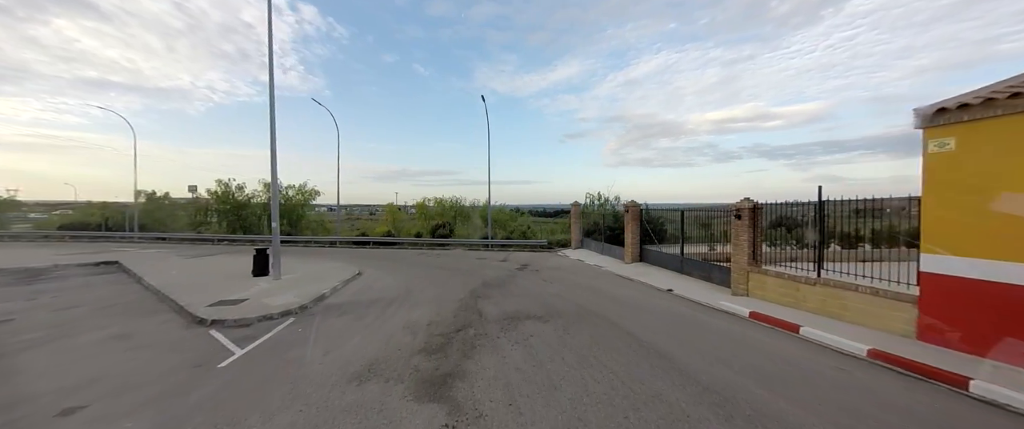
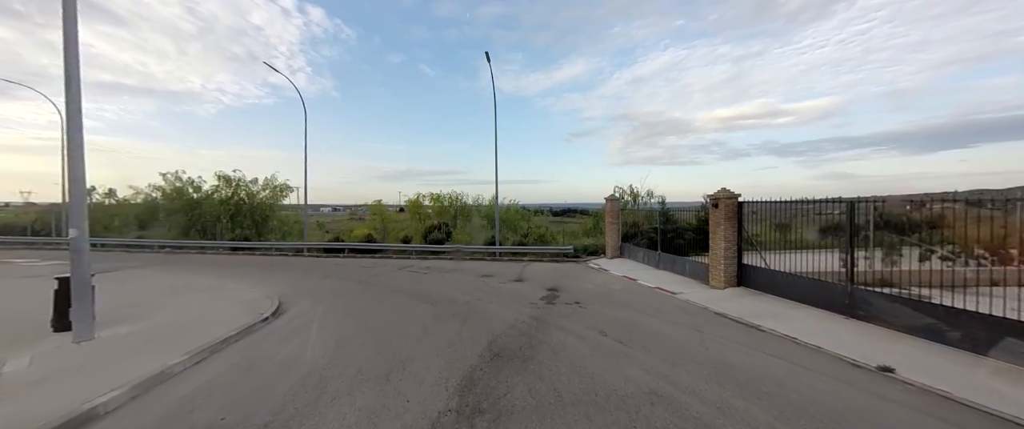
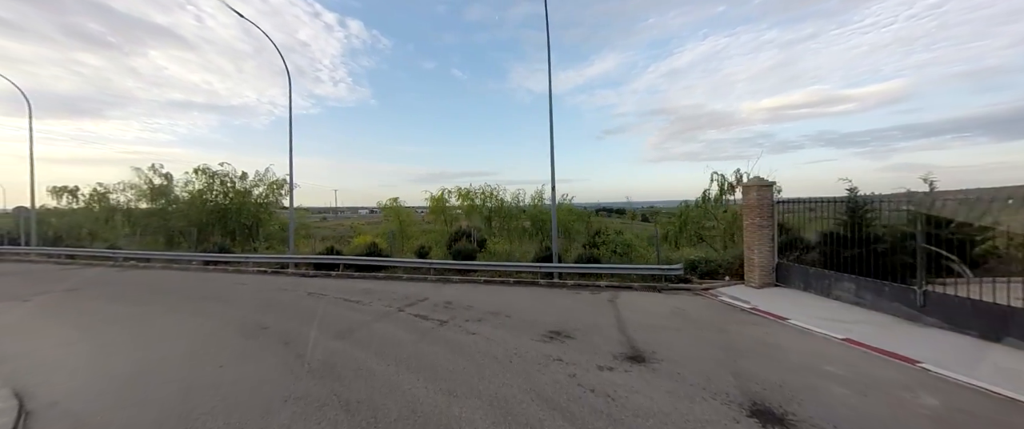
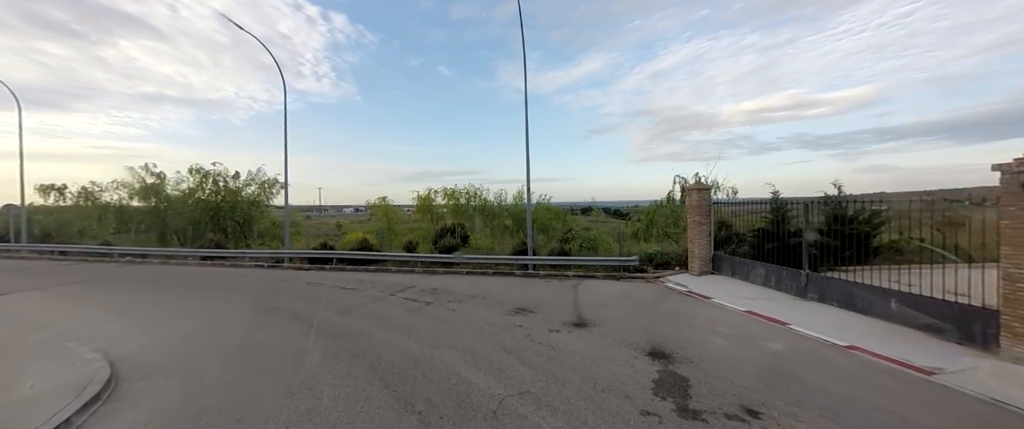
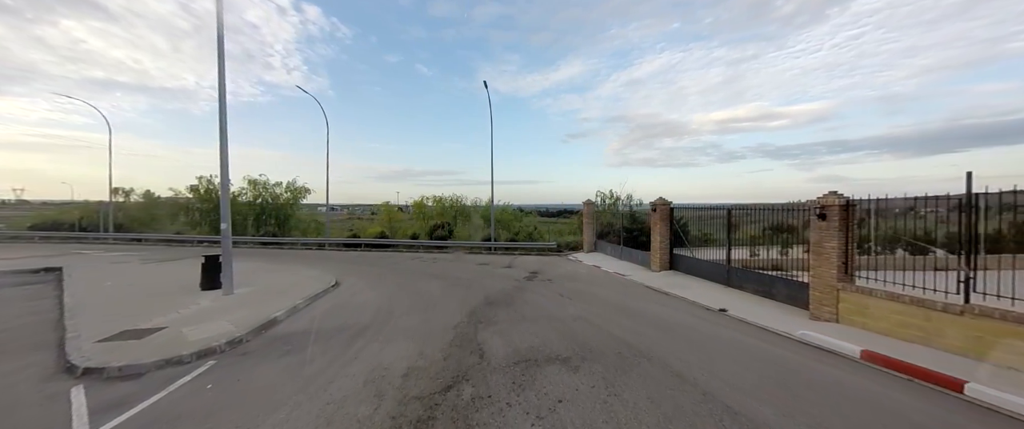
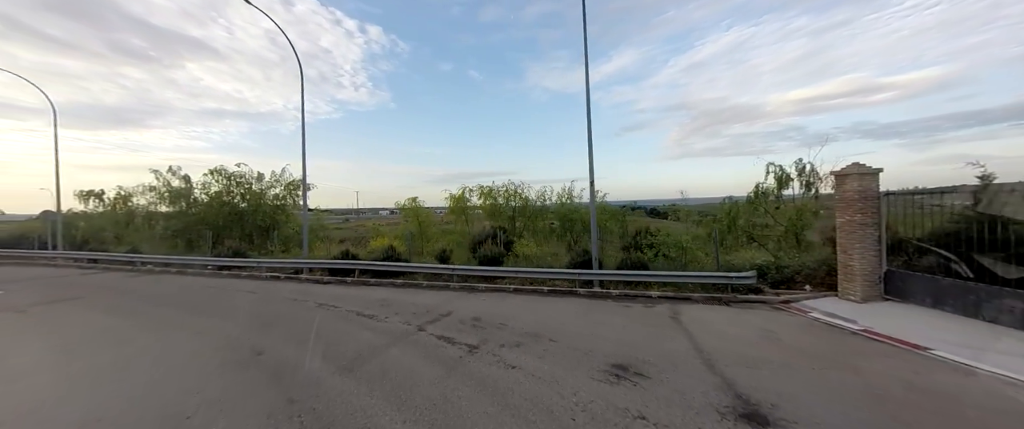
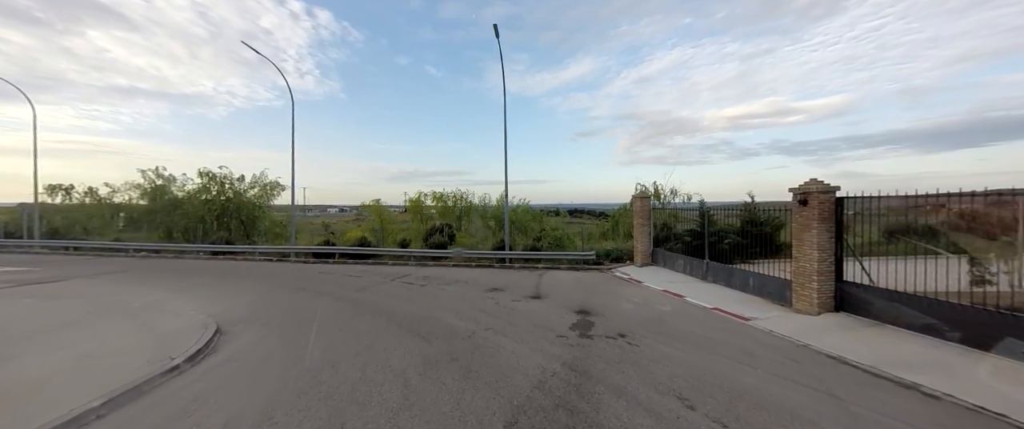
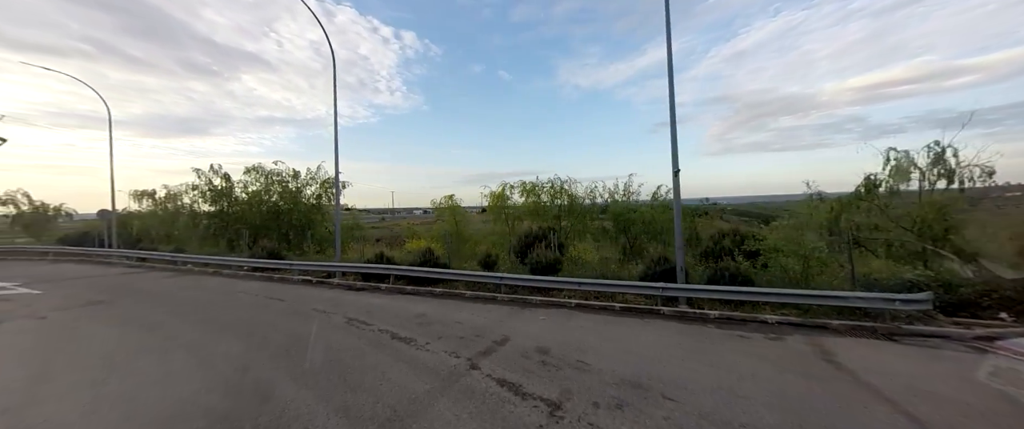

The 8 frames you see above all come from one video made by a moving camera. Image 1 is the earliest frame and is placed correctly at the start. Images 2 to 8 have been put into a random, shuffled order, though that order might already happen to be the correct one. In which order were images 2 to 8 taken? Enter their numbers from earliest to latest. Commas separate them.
5, 2, 7, 4, 3, 6, 8
